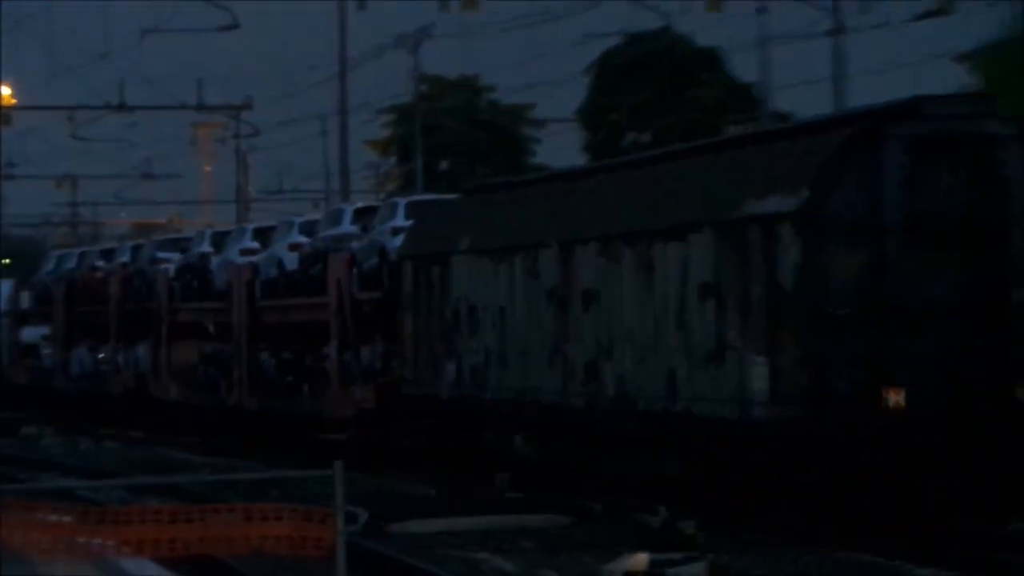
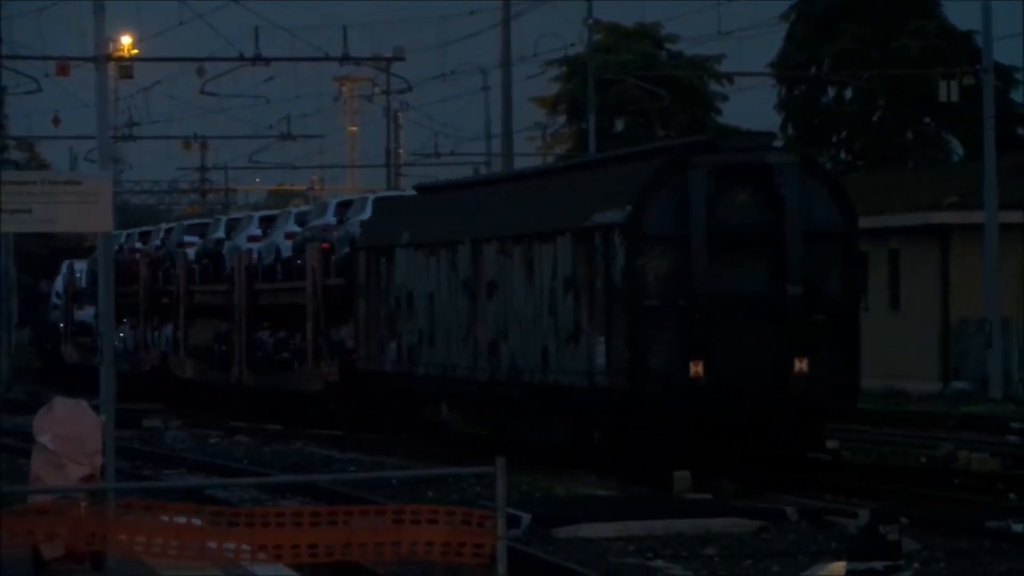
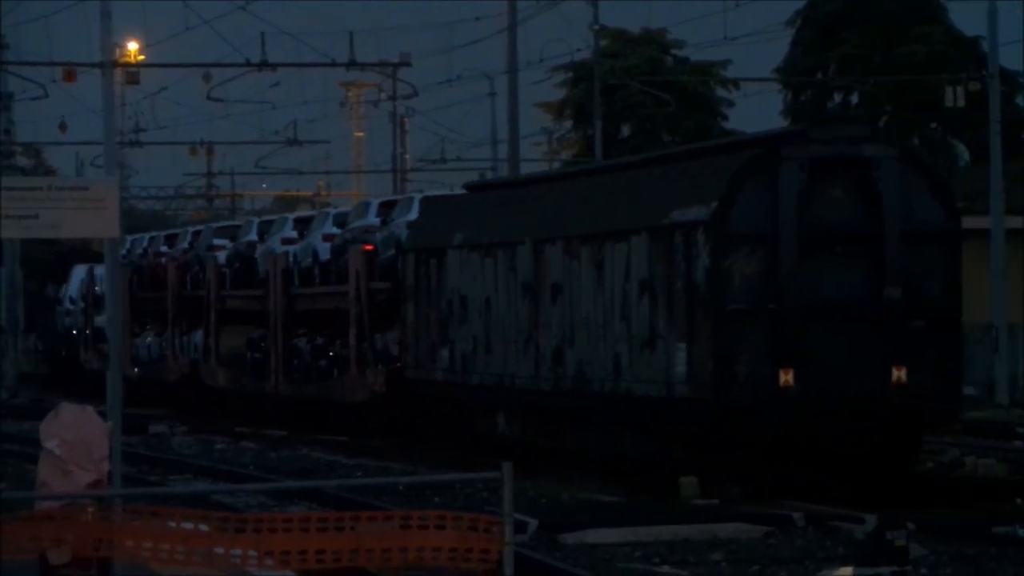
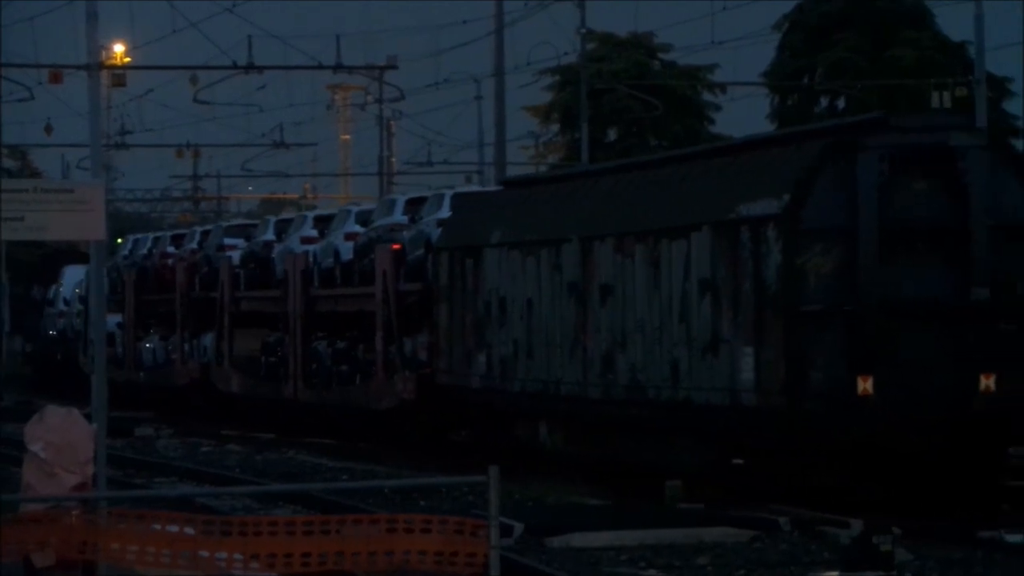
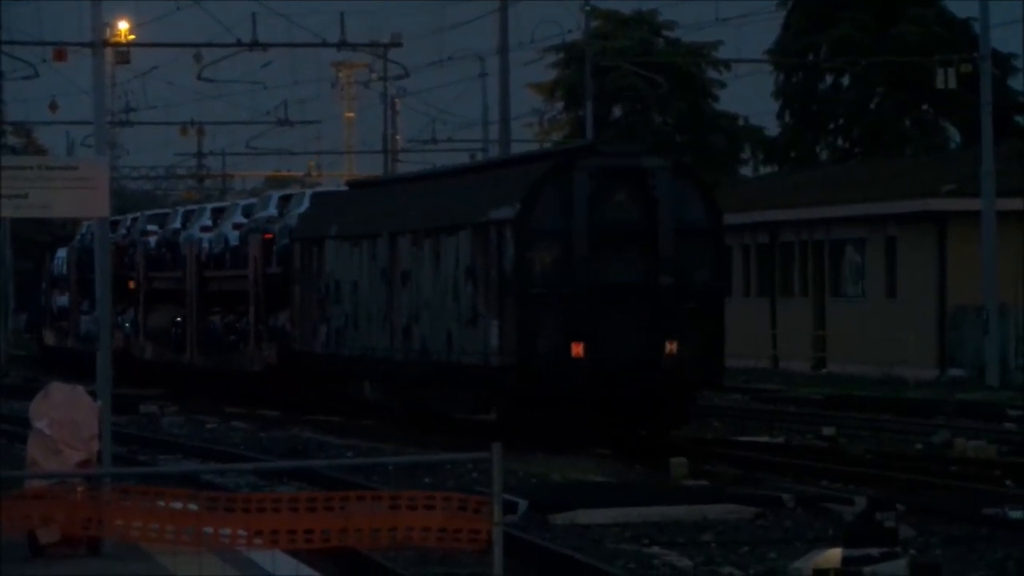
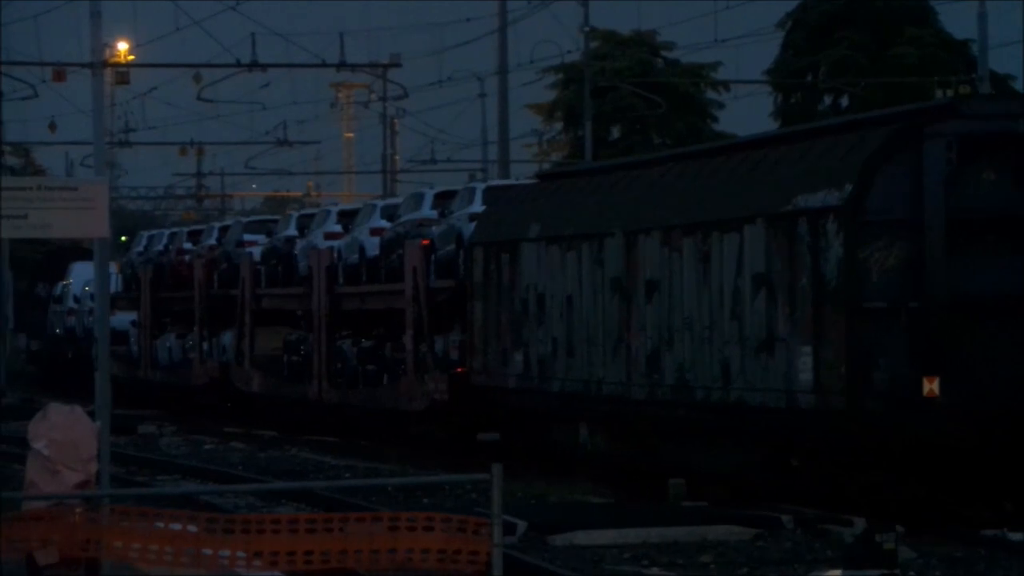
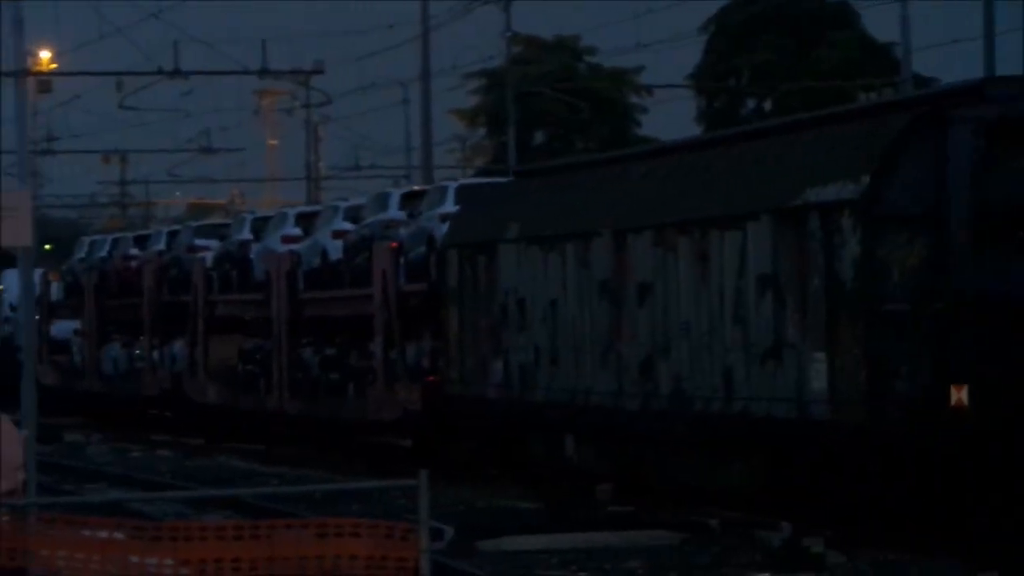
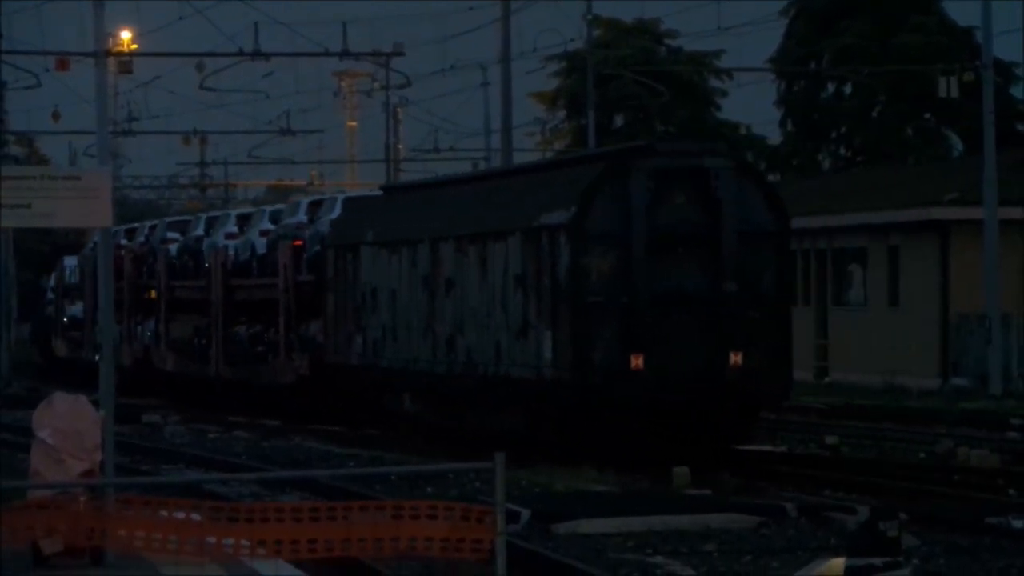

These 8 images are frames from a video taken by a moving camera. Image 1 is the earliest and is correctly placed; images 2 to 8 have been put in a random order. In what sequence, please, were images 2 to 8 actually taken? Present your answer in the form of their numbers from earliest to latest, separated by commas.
7, 6, 4, 3, 2, 8, 5
